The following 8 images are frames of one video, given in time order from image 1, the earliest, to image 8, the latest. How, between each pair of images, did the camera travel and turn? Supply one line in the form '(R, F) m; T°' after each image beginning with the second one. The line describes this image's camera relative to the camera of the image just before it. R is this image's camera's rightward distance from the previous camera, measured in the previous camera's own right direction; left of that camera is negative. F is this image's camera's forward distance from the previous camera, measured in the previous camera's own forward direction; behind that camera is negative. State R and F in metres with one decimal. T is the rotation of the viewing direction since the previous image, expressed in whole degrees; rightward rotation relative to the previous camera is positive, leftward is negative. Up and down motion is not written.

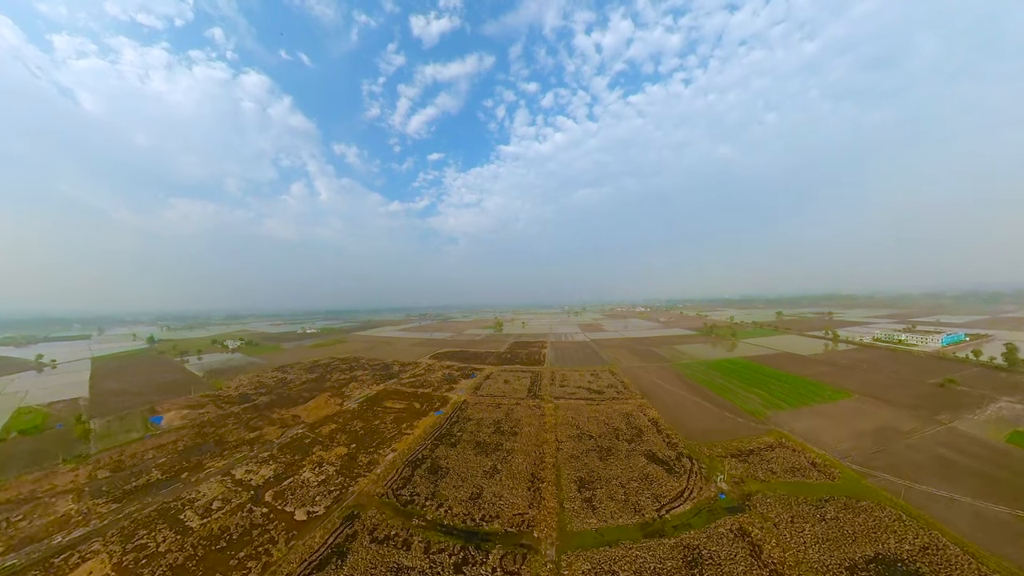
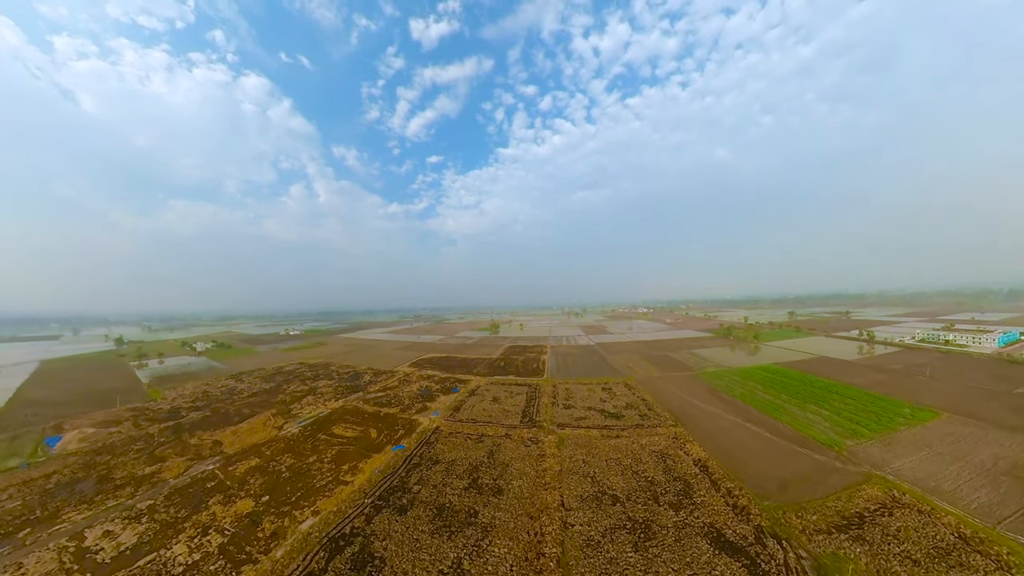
(+0.5, +4.4) m; 0°
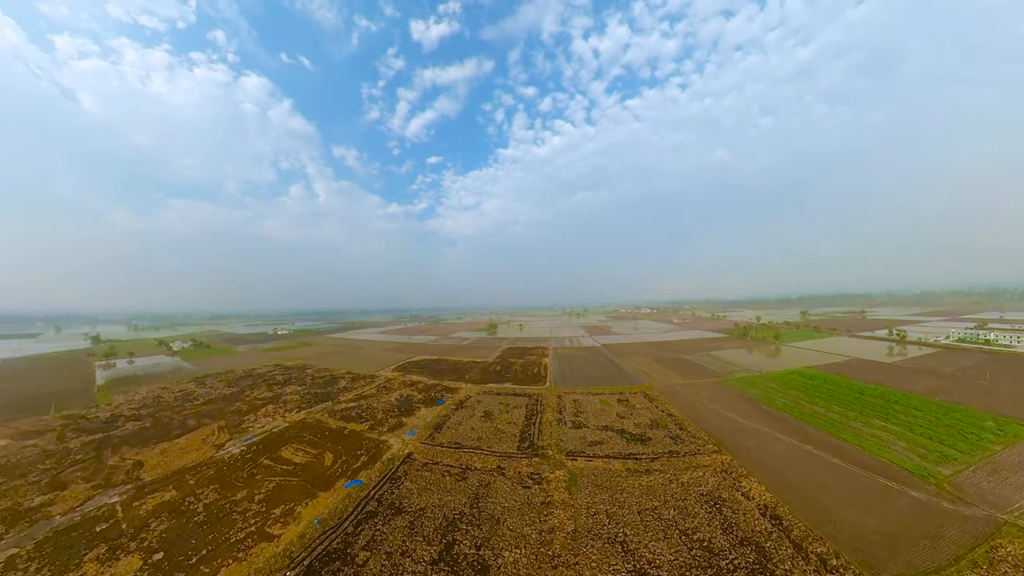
(+0.1, +2.9) m; 0°
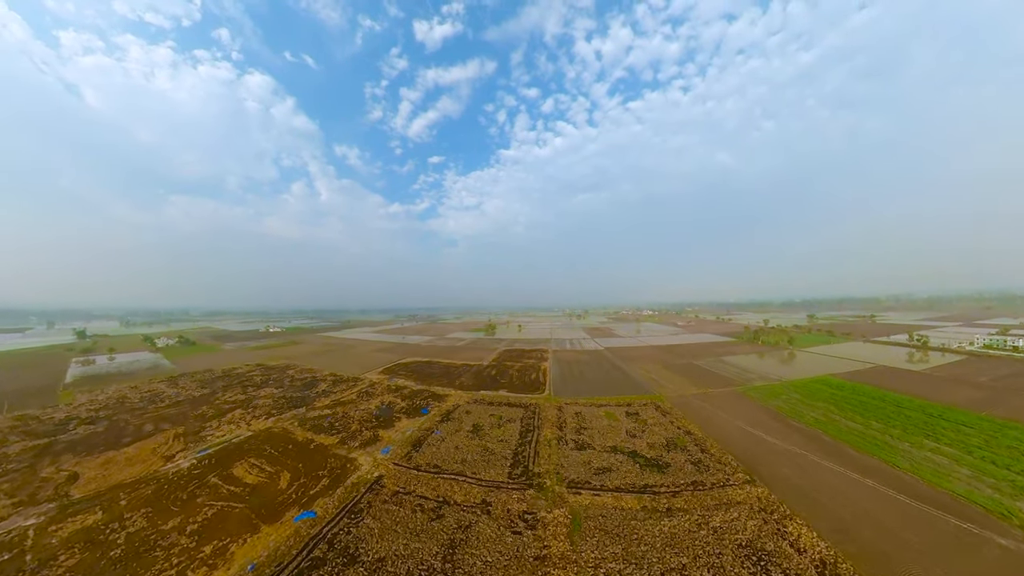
(+0.2, +1.7) m; 0°
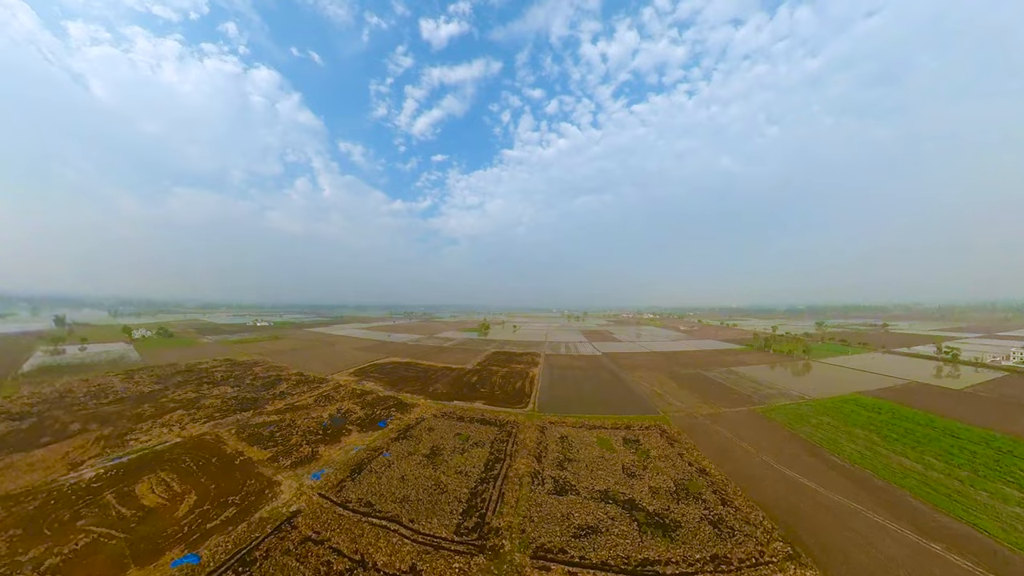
(+0.8, +2.3) m; 0°
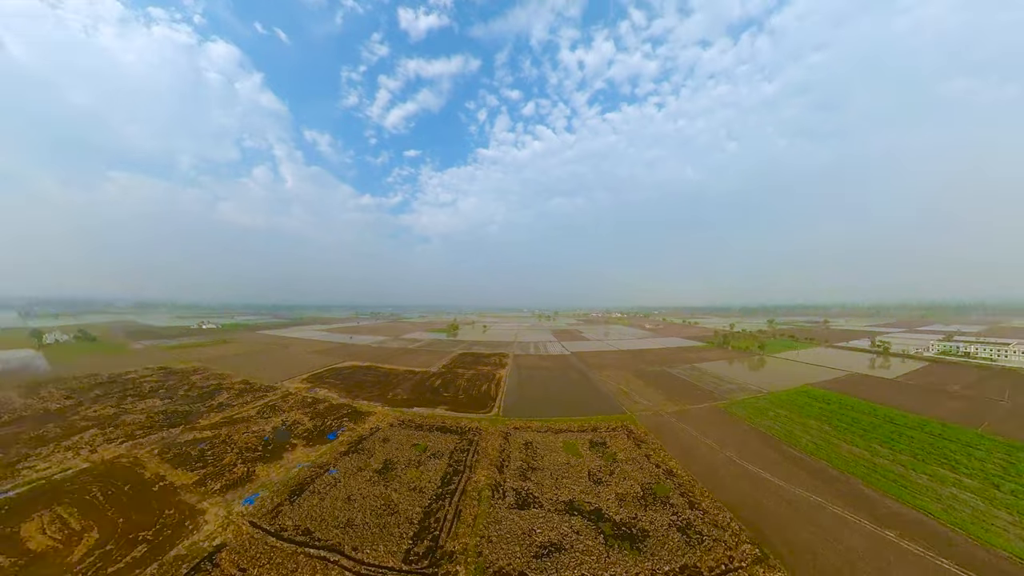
(+0.3, +0.5) m; +5°
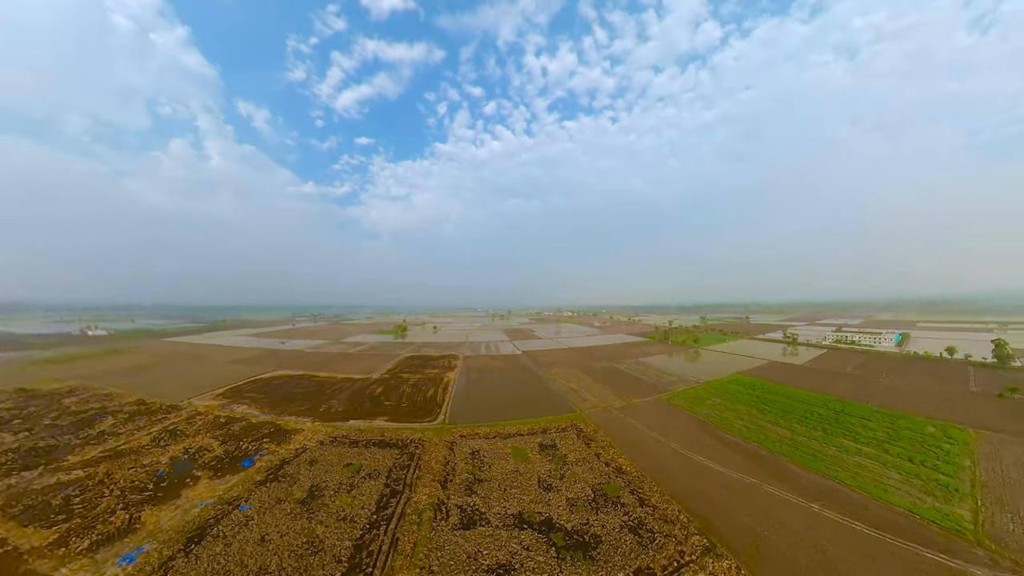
(+0.2, +0.5) m; +8°
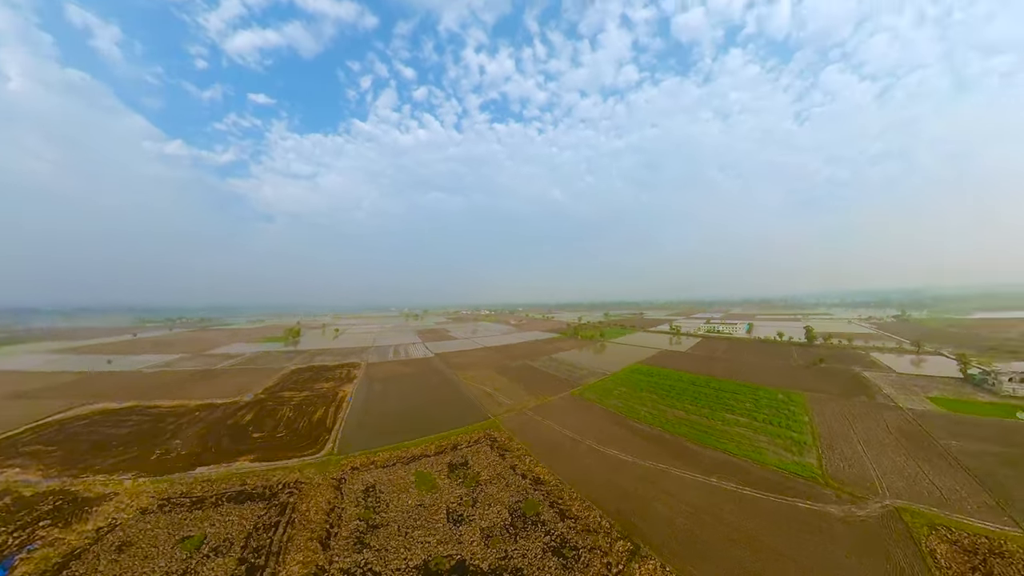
(+0.2, +0.9) m; +15°
